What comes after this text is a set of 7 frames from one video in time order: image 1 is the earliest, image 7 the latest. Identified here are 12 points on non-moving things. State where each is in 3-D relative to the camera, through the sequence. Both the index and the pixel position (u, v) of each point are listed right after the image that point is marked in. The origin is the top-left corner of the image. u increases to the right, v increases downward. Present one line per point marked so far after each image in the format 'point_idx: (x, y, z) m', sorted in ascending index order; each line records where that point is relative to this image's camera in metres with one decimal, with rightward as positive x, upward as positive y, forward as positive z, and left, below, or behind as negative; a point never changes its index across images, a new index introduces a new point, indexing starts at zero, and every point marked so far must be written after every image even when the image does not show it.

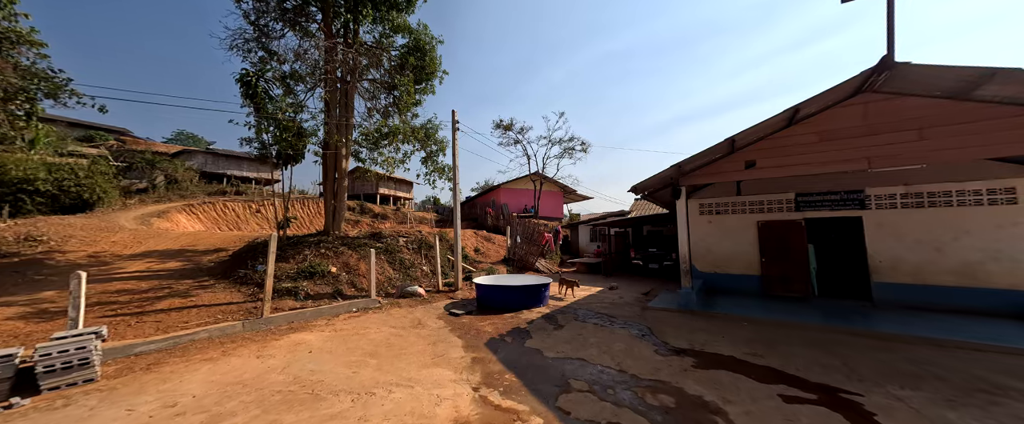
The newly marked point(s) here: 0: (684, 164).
0: (+3.2, +0.9, +6.1) m
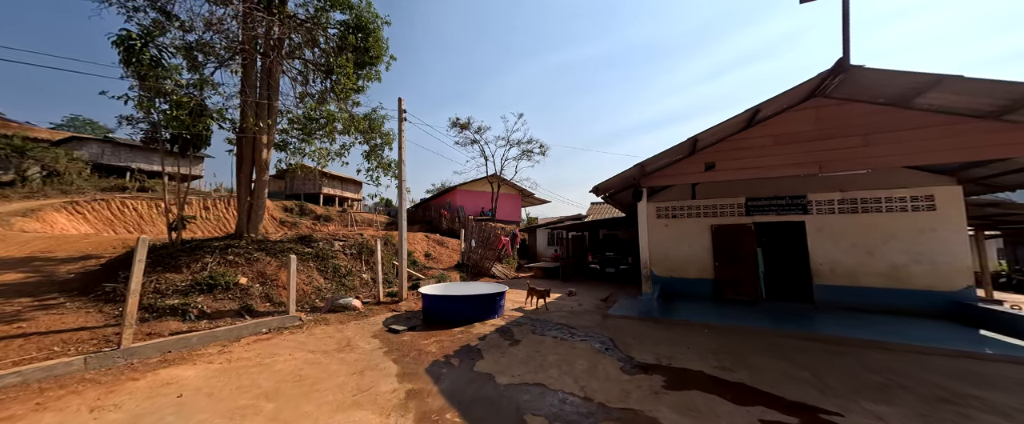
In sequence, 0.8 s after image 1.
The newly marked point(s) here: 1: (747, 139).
0: (+2.4, +0.9, +5.8) m
1: (+4.2, +1.3, +5.8) m
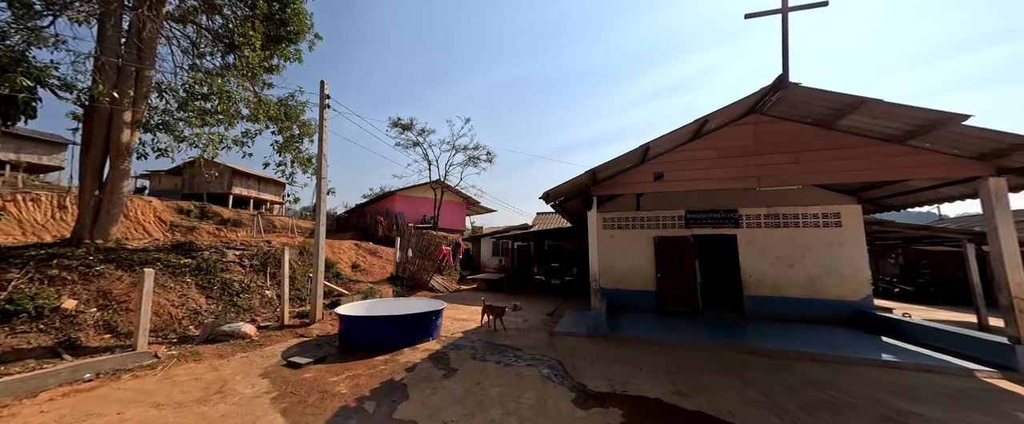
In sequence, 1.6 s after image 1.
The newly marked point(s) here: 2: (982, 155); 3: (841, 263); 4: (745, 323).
0: (+1.5, +0.7, +5.5) m
1: (+3.2, +1.1, +5.9) m
2: (+6.7, +0.8, +4.7) m
3: (+7.3, -1.1, +7.3) m
4: (+5.2, -2.5, +7.3) m
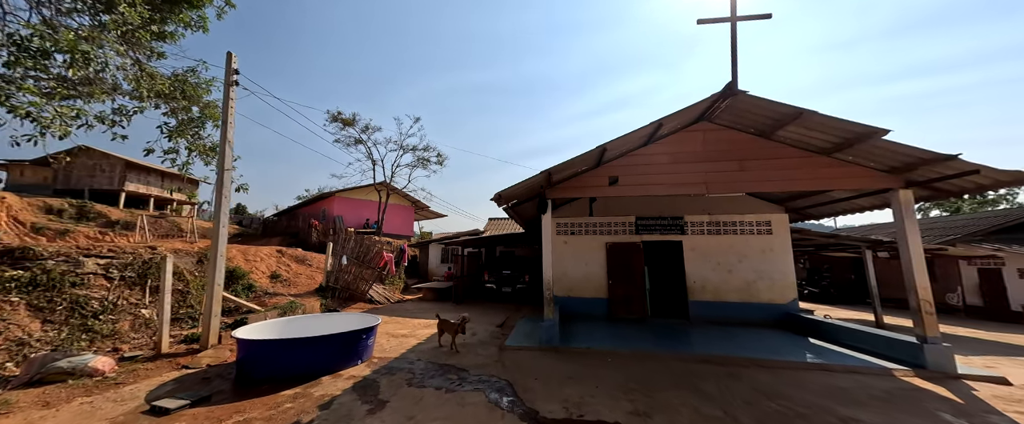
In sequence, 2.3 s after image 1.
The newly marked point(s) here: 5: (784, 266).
0: (+0.7, +0.6, +5.2) m
1: (+2.3, +1.0, +5.8) m
2: (+6.0, +0.7, +5.2) m
3: (+6.1, -1.3, +7.7) m
4: (+4.1, -2.6, +7.5) m
5: (+6.3, -1.3, +7.7) m
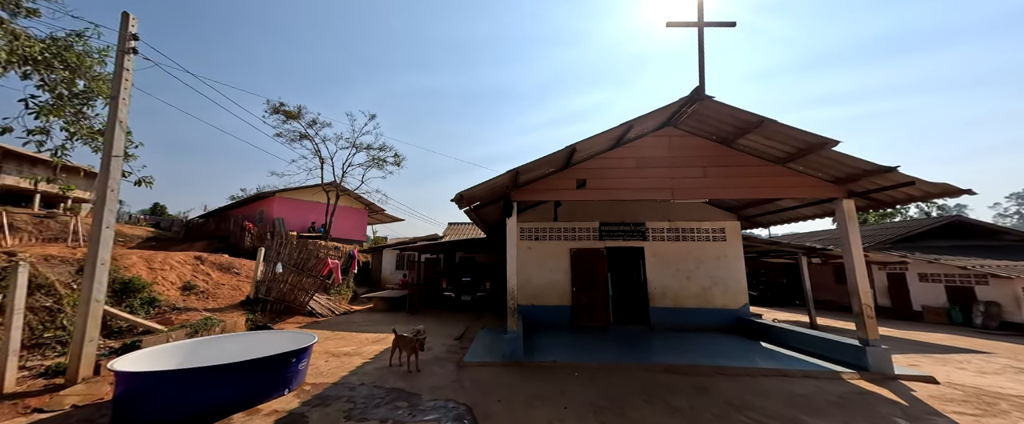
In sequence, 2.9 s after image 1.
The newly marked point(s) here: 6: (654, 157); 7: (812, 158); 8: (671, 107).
0: (+0.1, +0.6, +4.8) m
1: (+1.7, +0.9, +5.6) m
2: (+5.4, +0.5, +5.4) m
3: (+5.2, -1.5, +8.0) m
4: (+3.2, -2.8, +7.4) m
5: (+5.4, -1.5, +8.0) m
6: (+2.4, +0.9, +5.7) m
7: (+4.7, +0.8, +5.1) m
8: (+2.4, +1.6, +4.9) m
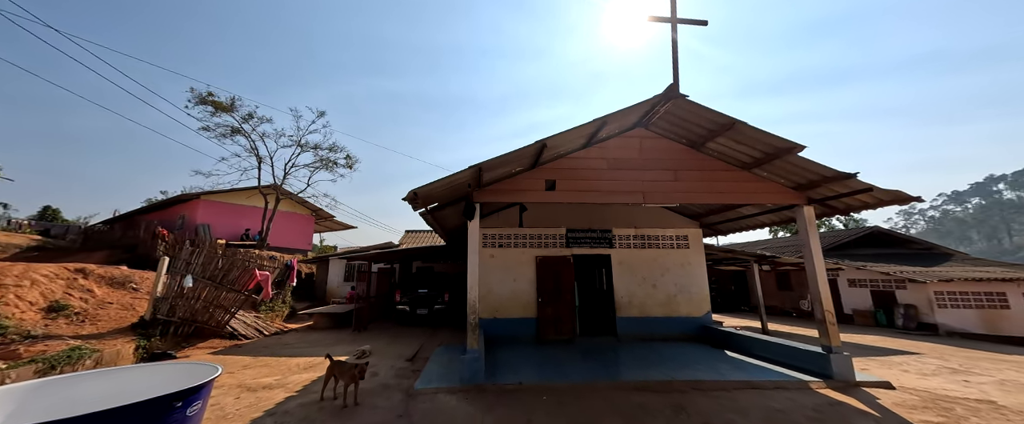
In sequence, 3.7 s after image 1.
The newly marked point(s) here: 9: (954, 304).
0: (-0.4, +0.6, +4.3) m
1: (+1.1, +0.8, +5.3) m
2: (+4.8, +0.4, +5.5) m
3: (+4.3, -1.7, +7.9) m
4: (+2.3, -2.9, +7.1) m
5: (+4.5, -1.6, +7.9) m
6: (+1.9, +0.9, +5.4) m
7: (+4.1, +0.8, +5.1) m
8: (+1.9, +1.5, +4.7) m
9: (+15.7, -3.3, +11.7) m
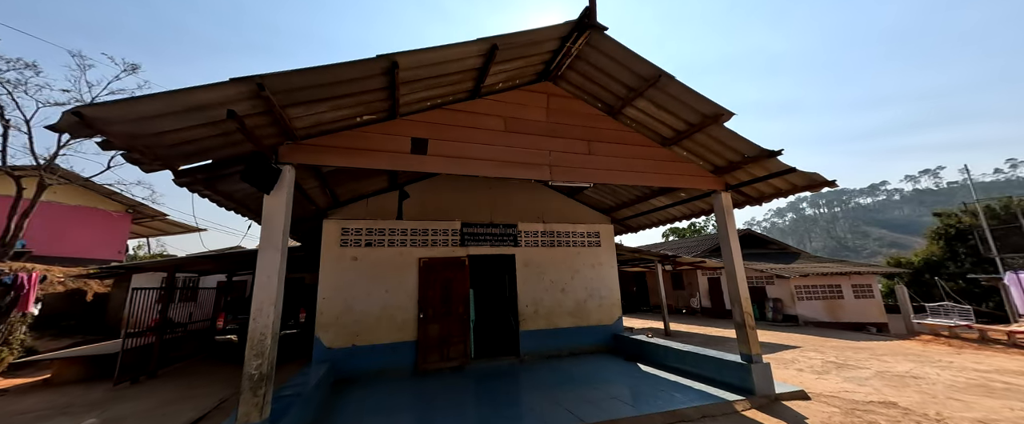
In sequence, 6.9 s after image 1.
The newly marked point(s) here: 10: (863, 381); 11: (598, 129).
0: (-1.7, +0.9, +2.4) m
1: (-0.5, +1.1, +3.7) m
2: (+3.0, +0.6, +4.8) m
3: (+1.9, -1.5, +7.0) m
4: (+0.2, -2.7, +5.7) m
5: (+2.1, -1.5, +7.1) m
6: (+0.2, +1.1, +4.0) m
7: (+2.5, +1.0, +4.3) m
8: (+0.4, +1.8, +3.3) m
9: (+12.0, -3.4, +13.4) m
10: (+5.8, -2.8, +5.5) m
11: (+1.1, +1.1, +4.4) m
